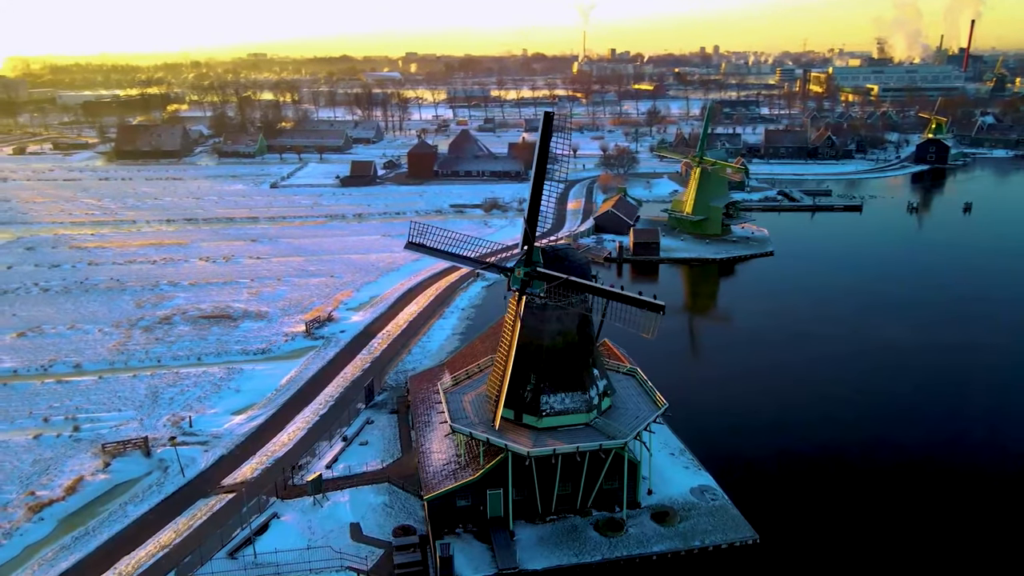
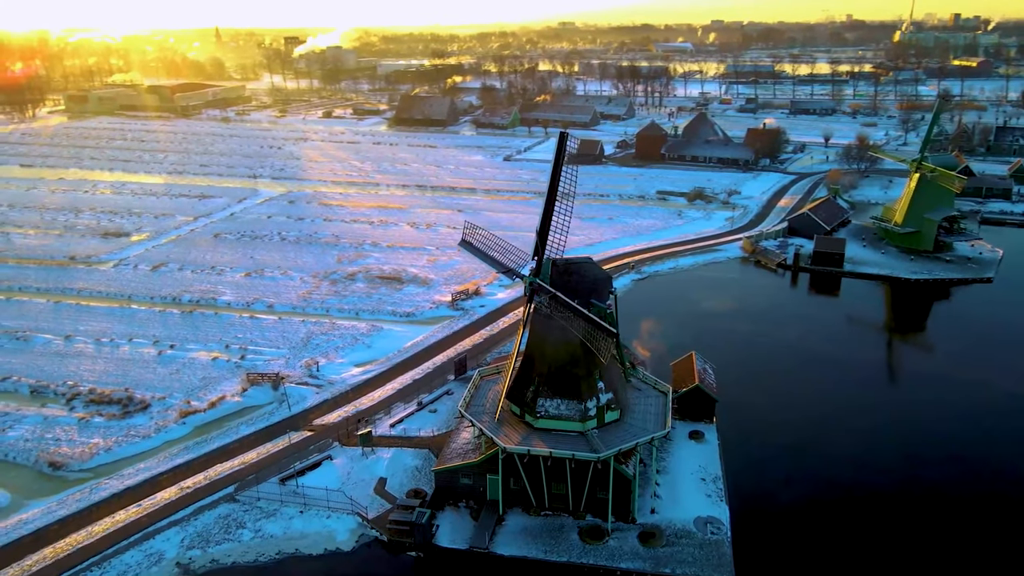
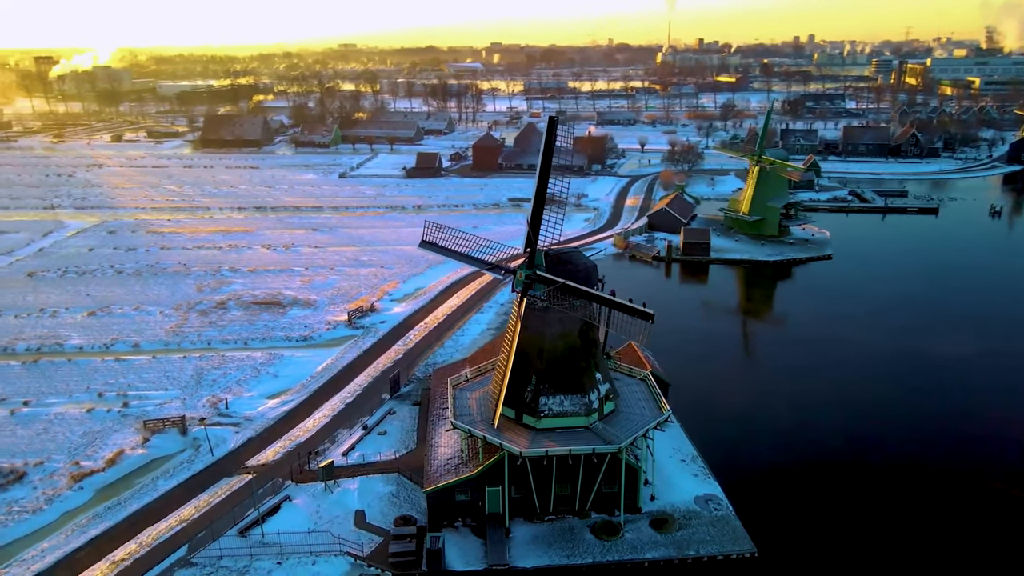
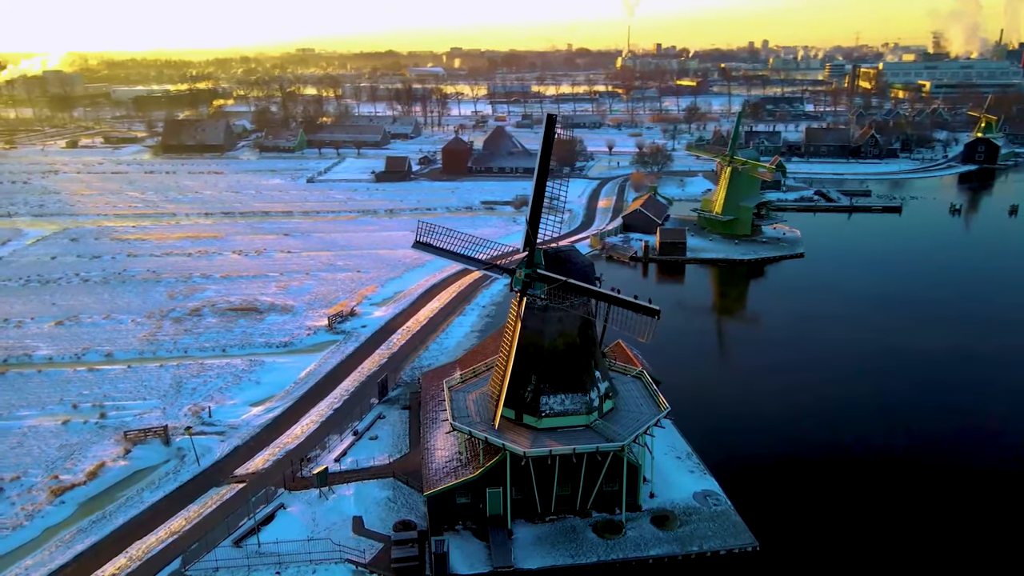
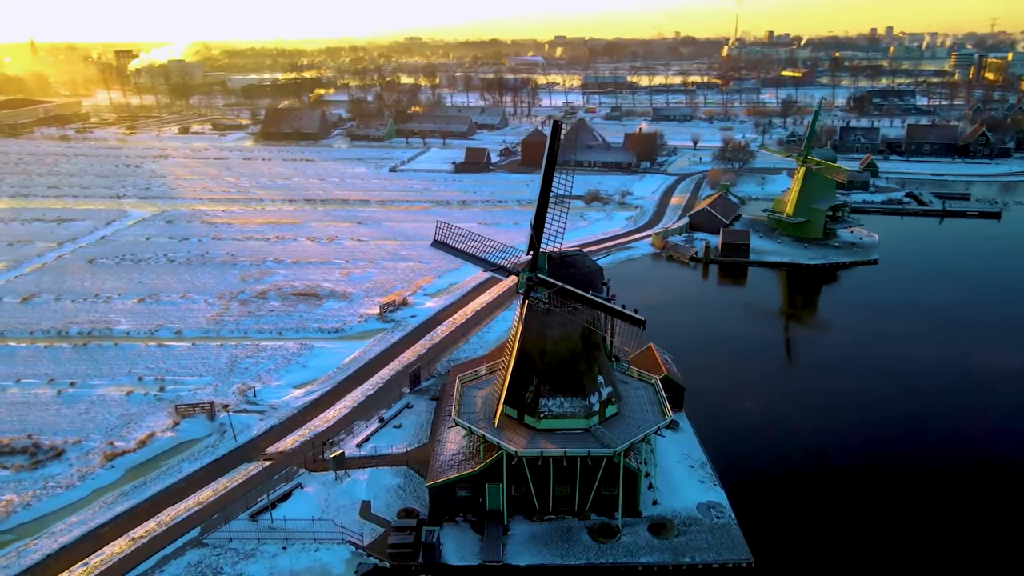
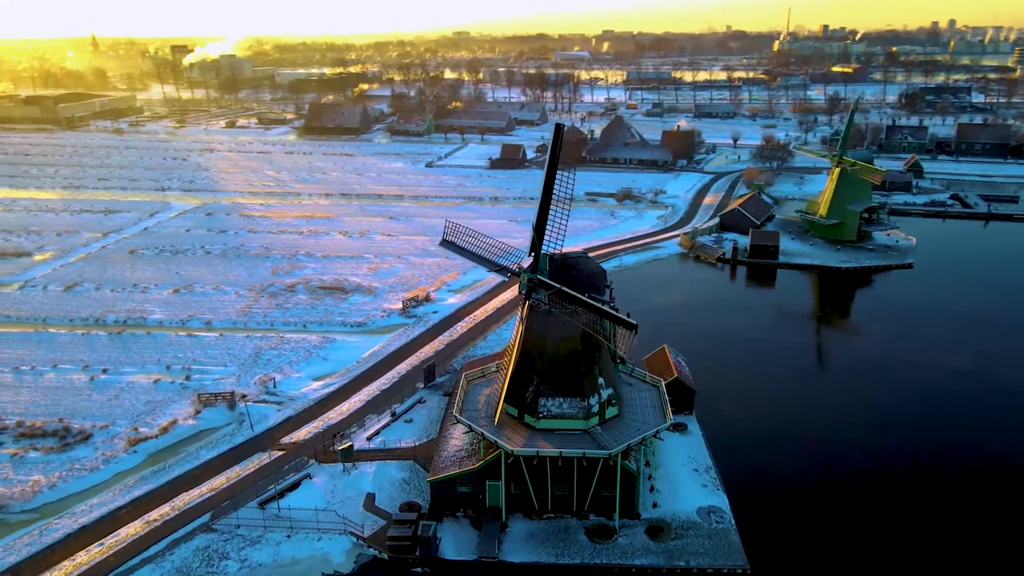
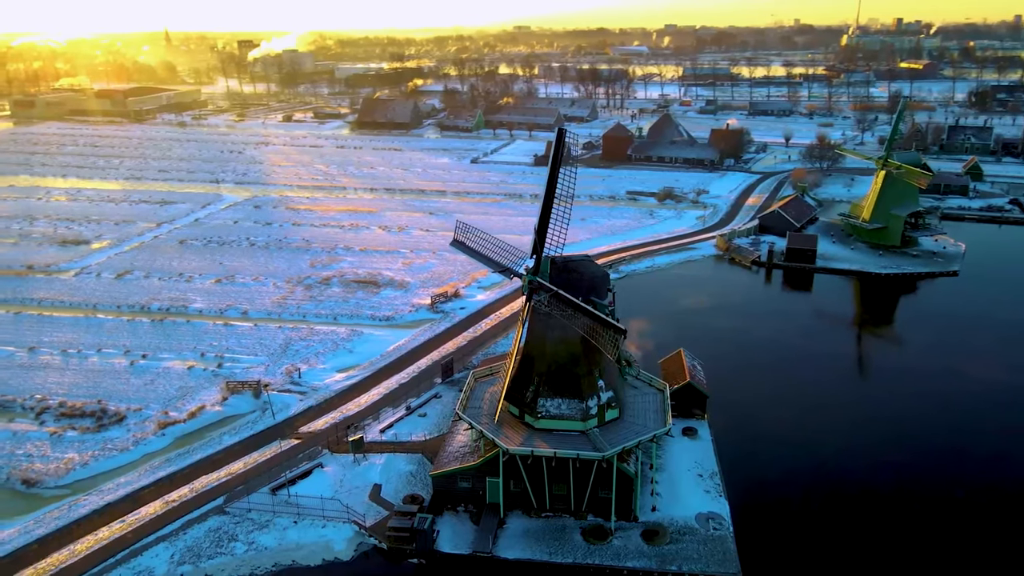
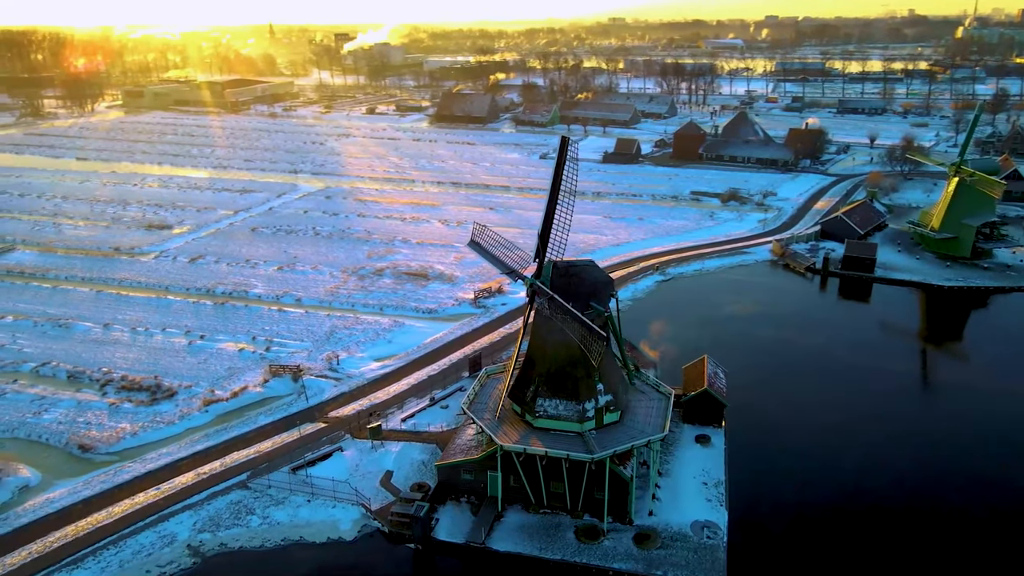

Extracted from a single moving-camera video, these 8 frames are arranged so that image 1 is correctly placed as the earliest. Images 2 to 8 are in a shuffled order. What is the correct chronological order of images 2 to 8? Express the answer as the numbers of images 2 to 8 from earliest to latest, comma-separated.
4, 3, 5, 6, 7, 2, 8
